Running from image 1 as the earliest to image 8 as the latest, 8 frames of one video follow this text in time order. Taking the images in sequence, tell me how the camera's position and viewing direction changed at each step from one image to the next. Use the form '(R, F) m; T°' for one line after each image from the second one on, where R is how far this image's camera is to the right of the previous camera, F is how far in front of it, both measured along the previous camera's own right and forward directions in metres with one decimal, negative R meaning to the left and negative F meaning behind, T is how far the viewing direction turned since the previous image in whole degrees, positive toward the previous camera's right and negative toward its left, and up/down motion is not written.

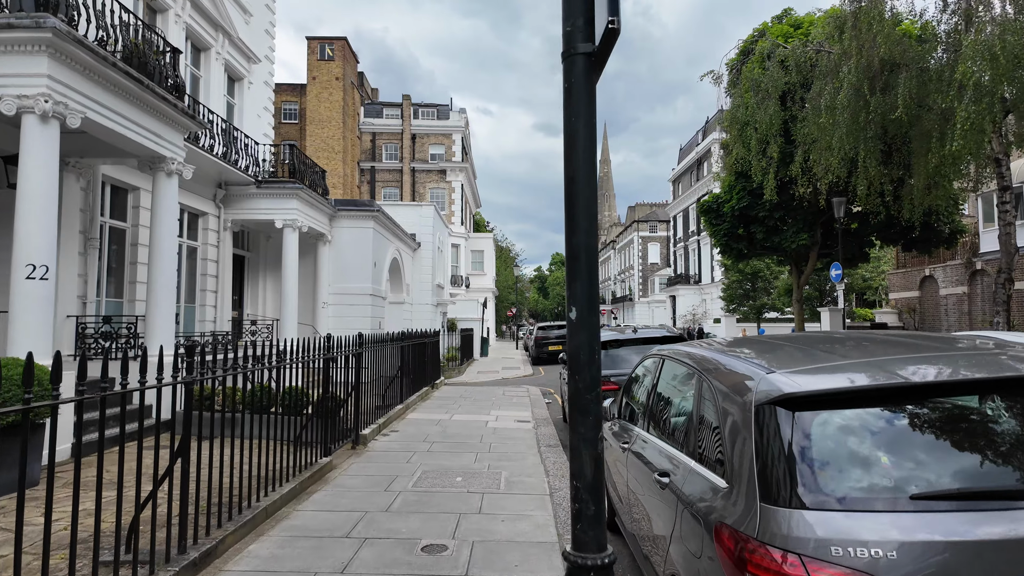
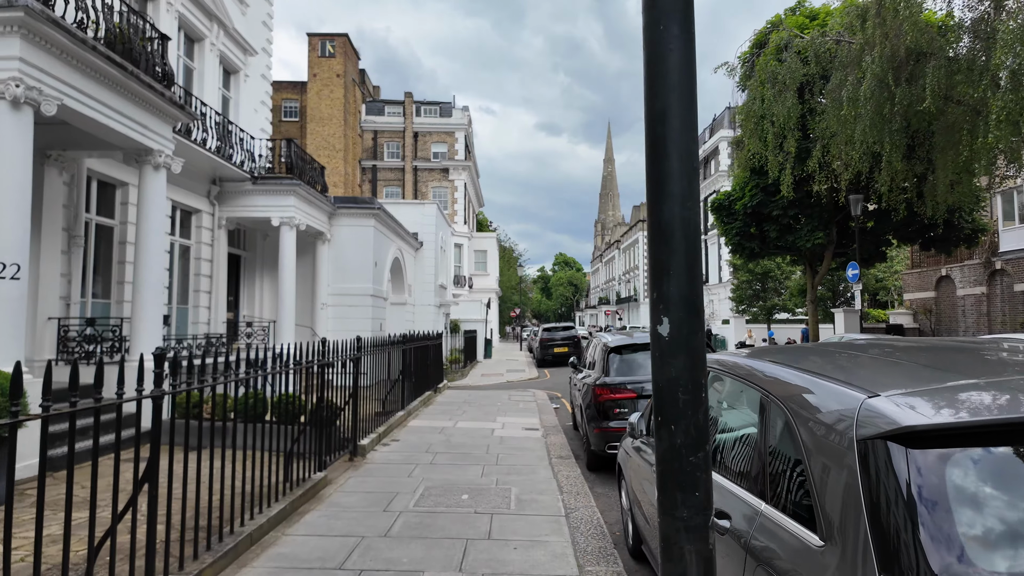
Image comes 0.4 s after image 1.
(-0.1, +0.5) m; 0°
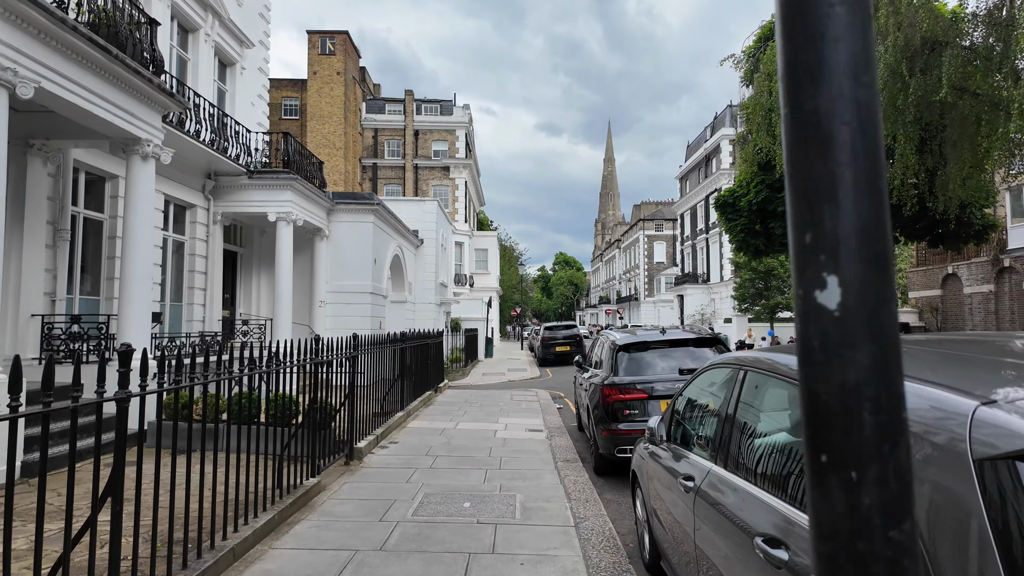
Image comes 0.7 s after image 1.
(-0.1, +0.3) m; 0°
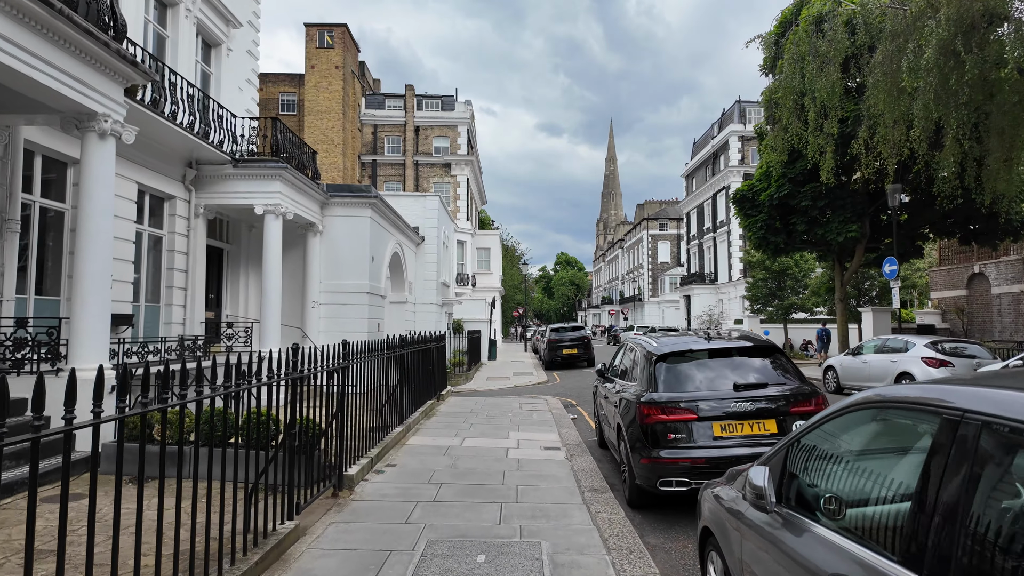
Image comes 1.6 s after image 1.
(-0.2, +1.1) m; 0°
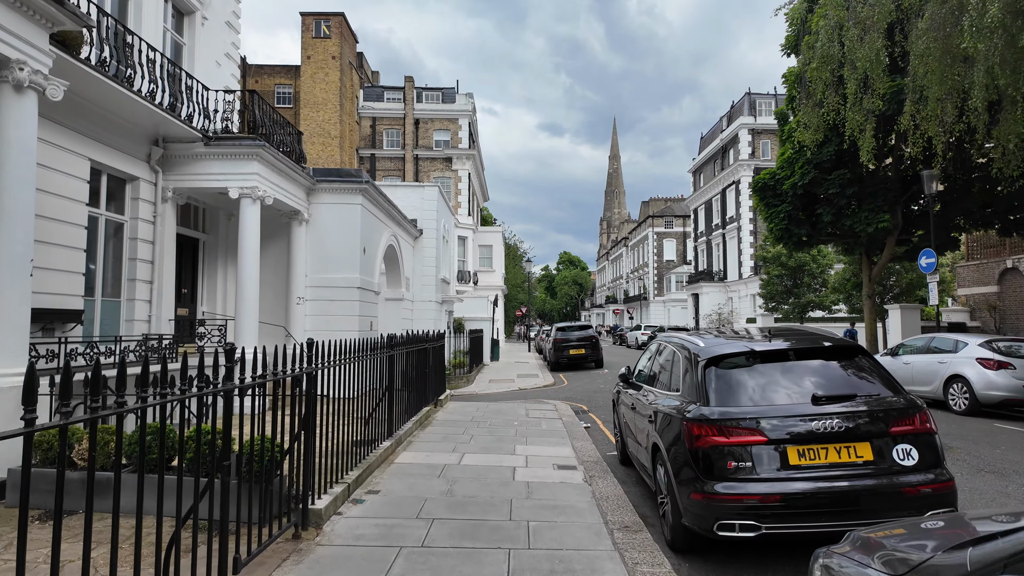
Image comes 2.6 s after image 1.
(-0.1, +1.2) m; 0°
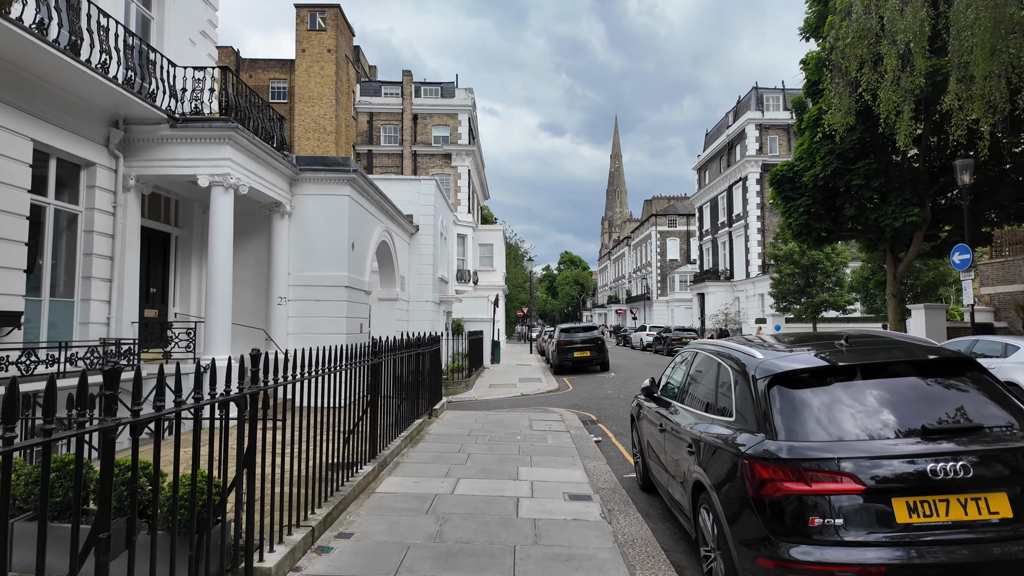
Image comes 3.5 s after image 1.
(0.0, +1.1) m; 0°
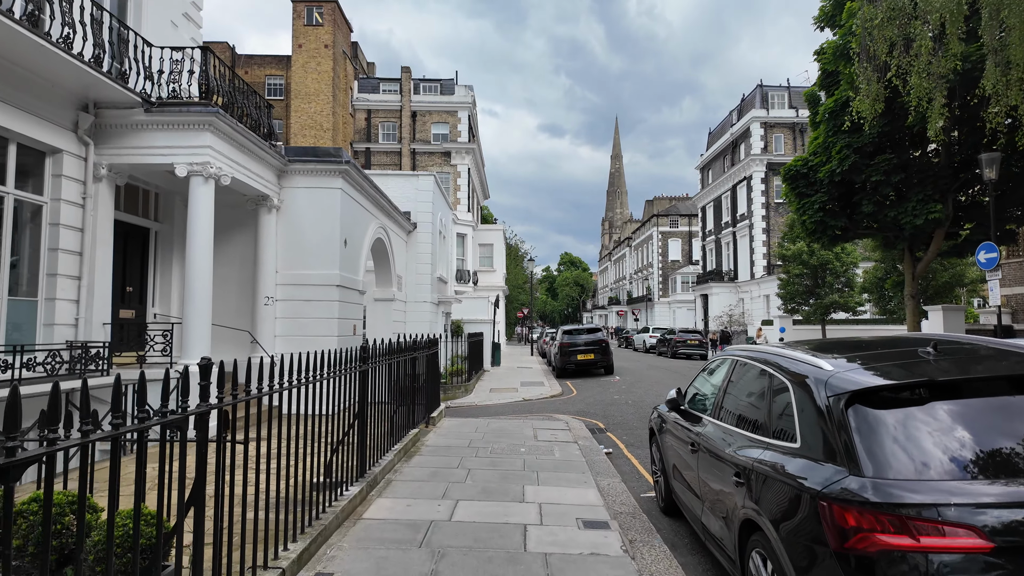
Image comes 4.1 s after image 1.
(-0.1, +0.7) m; 0°
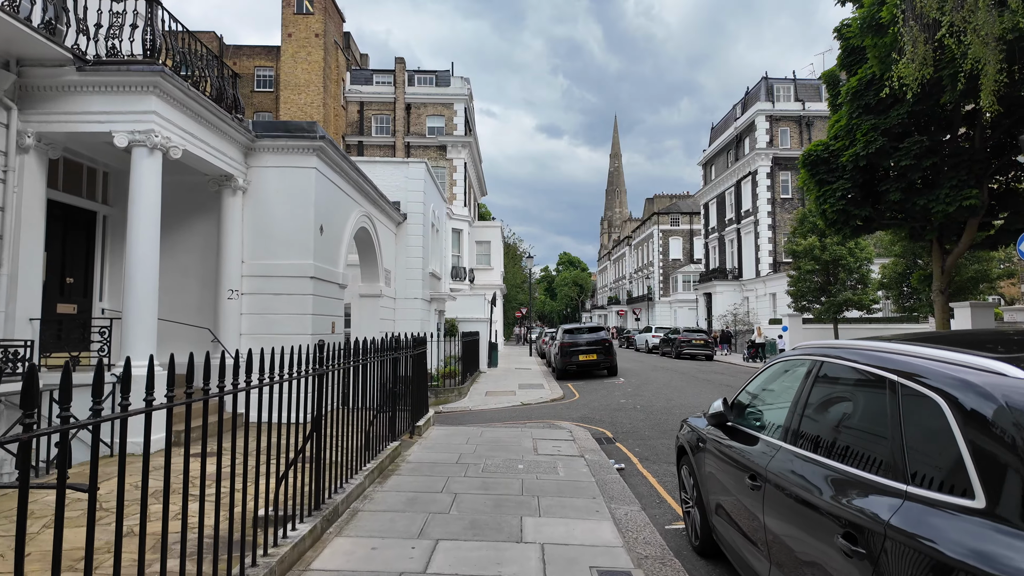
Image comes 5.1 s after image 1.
(0.0, +1.2) m; 0°
